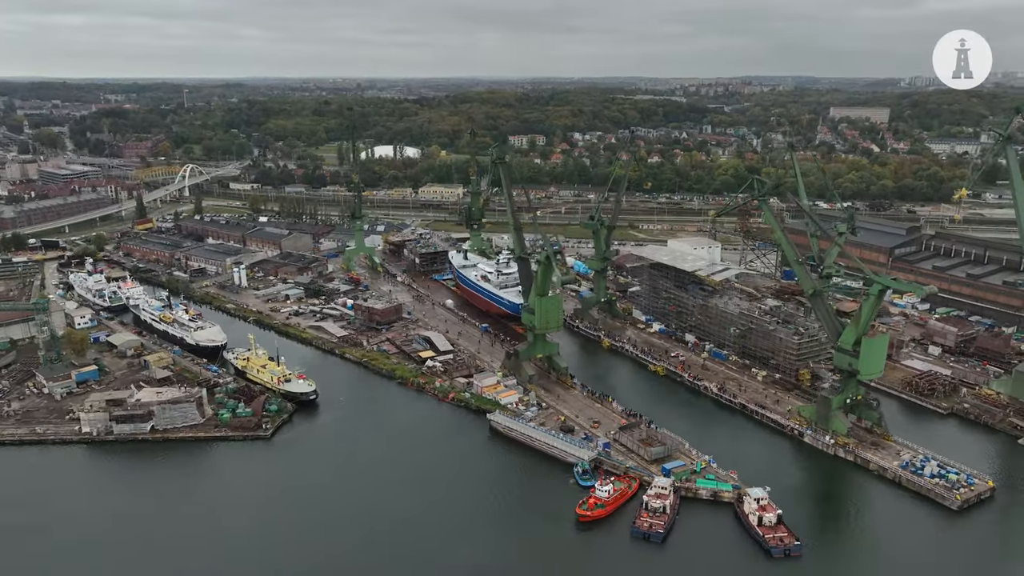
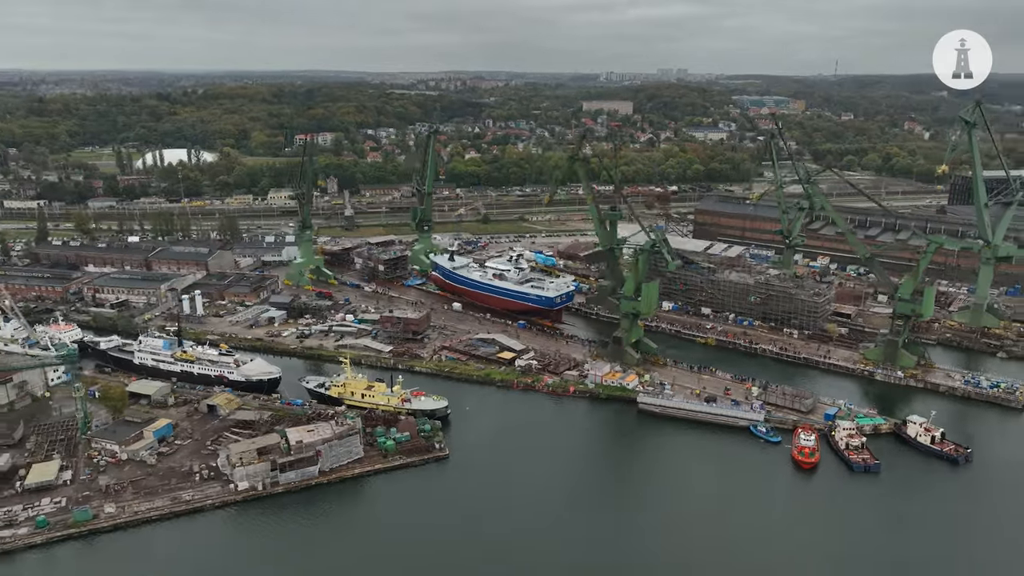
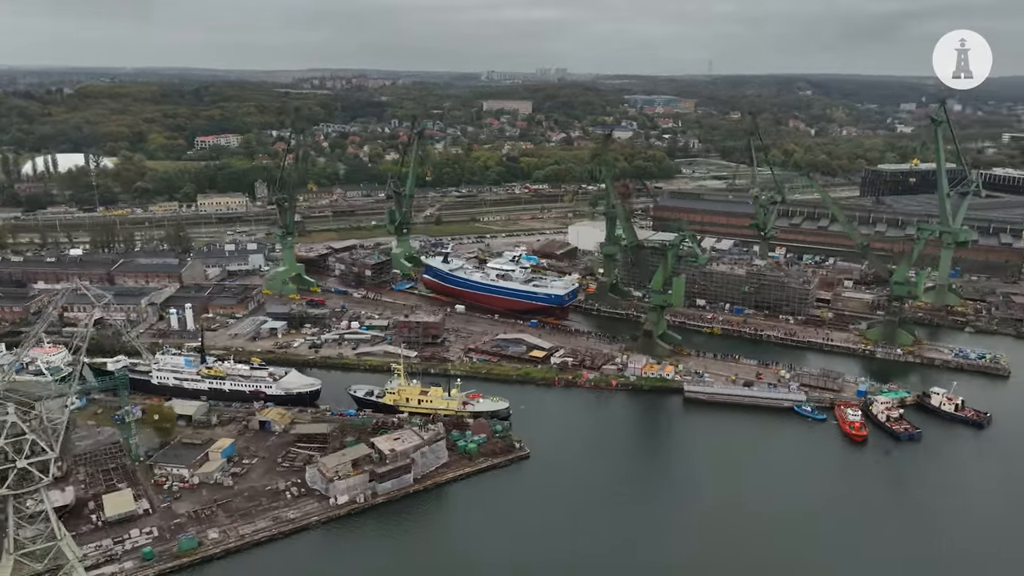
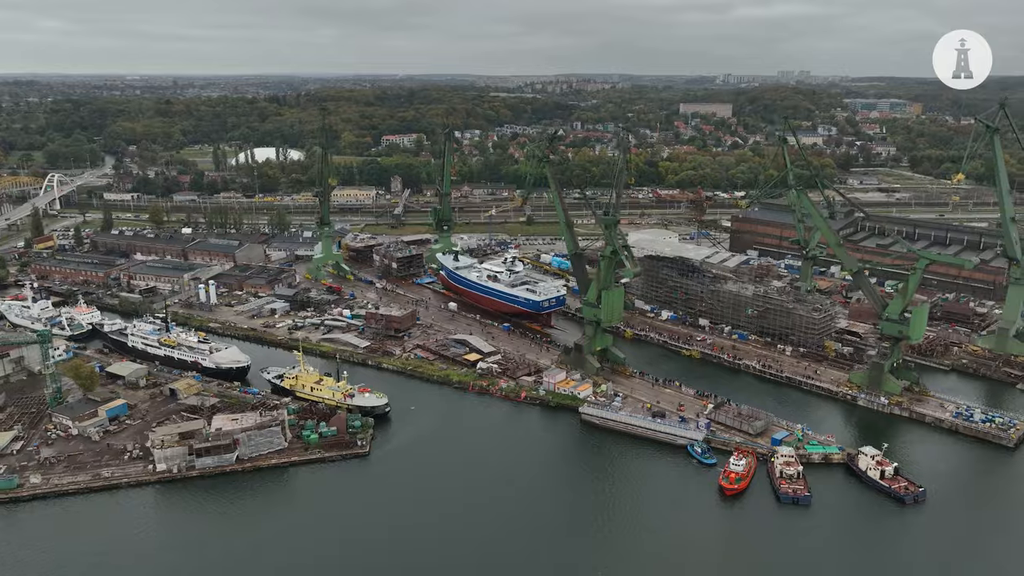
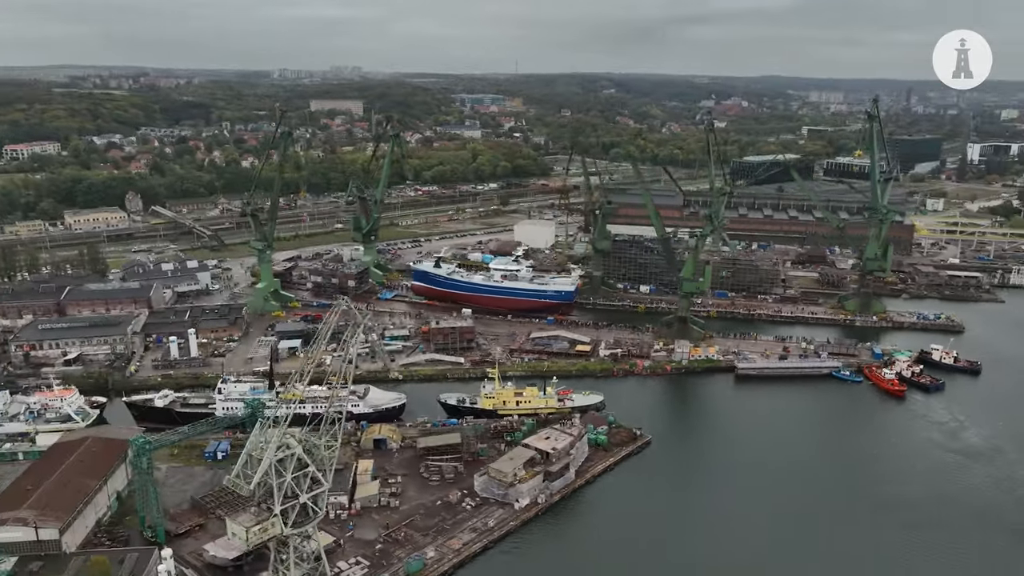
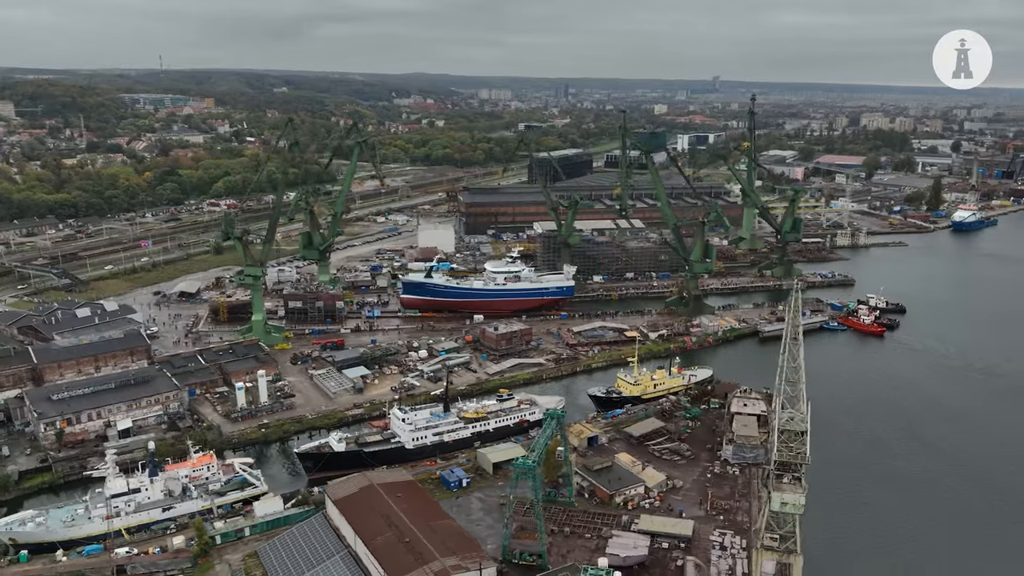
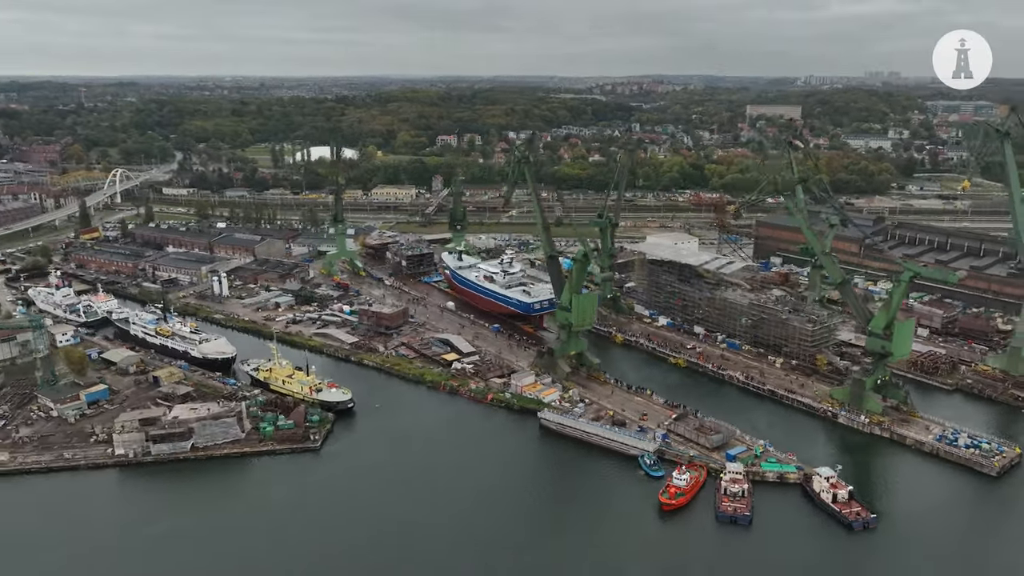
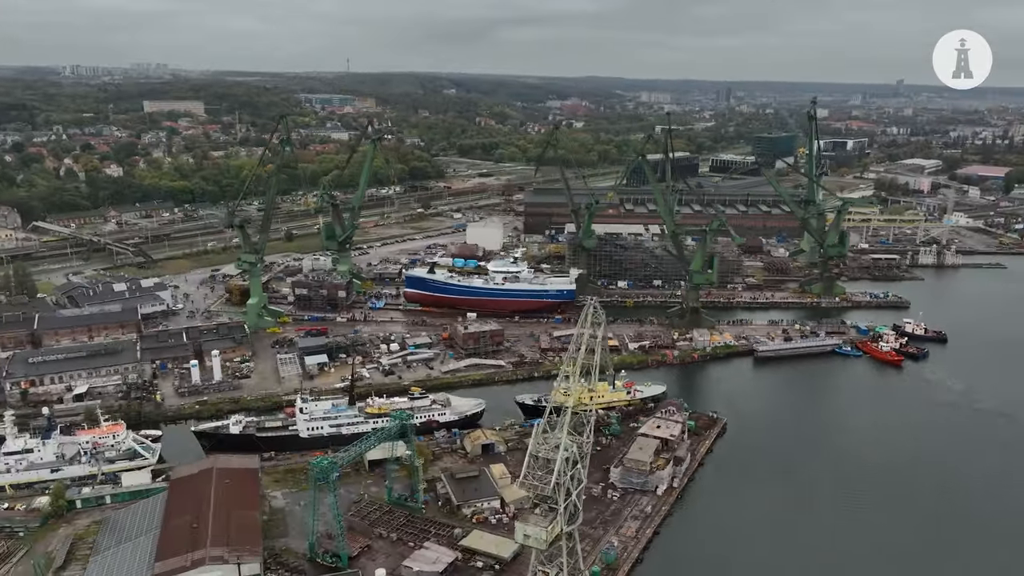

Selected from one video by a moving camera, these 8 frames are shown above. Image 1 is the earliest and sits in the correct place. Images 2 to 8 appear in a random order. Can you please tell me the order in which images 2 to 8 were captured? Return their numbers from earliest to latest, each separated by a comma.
7, 4, 2, 3, 5, 8, 6
